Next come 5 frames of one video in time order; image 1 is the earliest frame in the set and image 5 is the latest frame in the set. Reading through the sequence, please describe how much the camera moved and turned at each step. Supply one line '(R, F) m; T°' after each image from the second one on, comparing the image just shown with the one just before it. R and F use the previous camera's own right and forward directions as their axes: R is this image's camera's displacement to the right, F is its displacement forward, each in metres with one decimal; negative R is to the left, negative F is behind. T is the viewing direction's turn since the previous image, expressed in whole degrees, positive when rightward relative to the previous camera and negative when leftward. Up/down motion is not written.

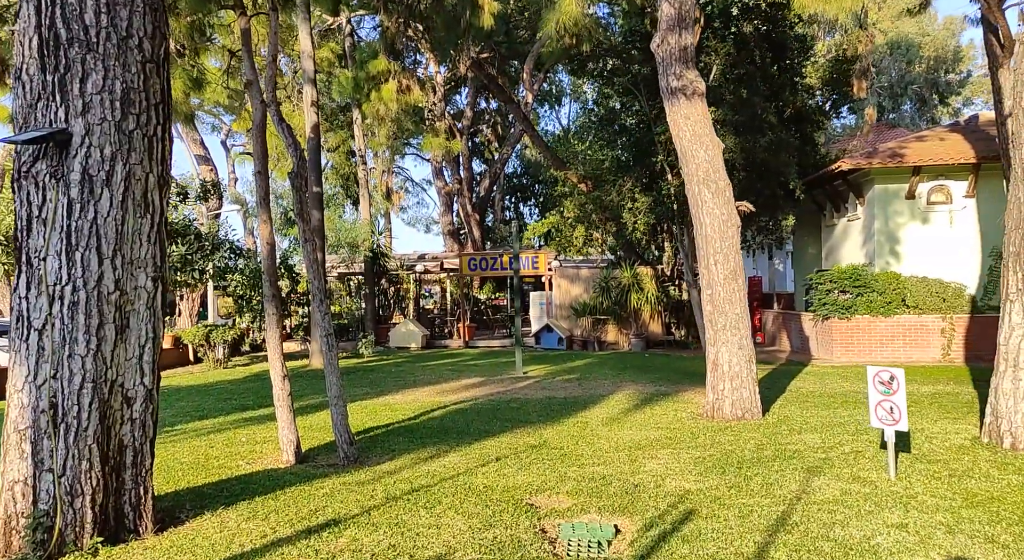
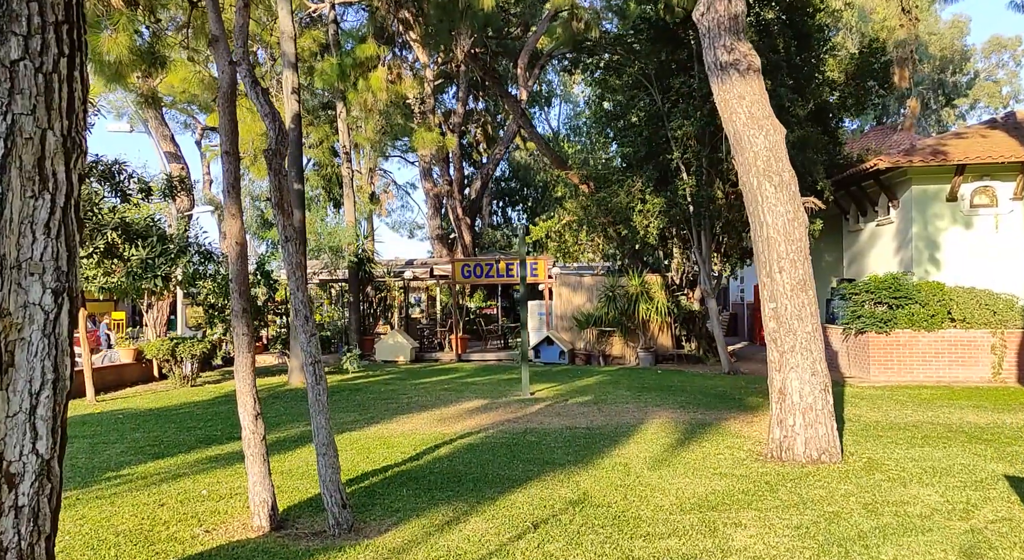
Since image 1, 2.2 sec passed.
(-0.4, +1.5) m; +1°
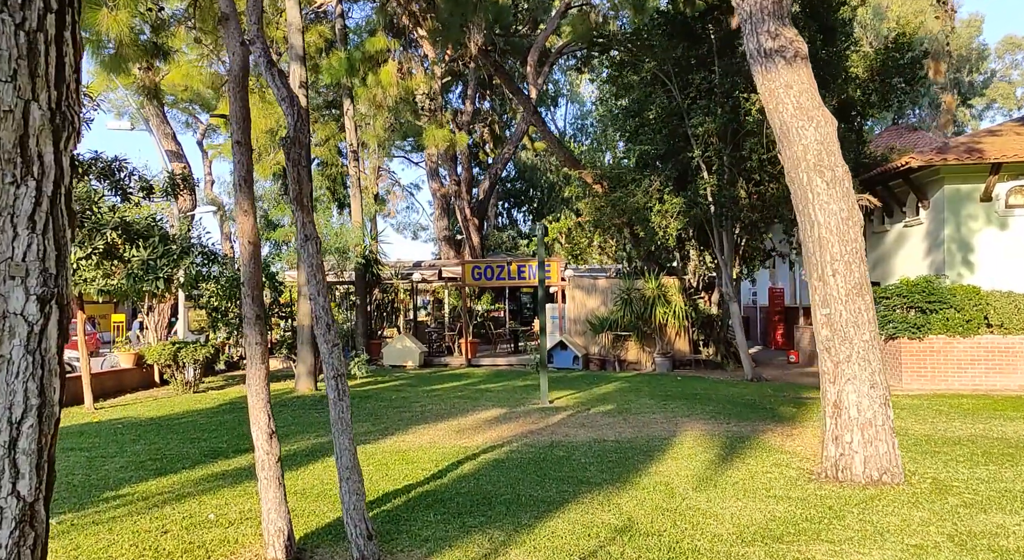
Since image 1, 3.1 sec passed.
(-0.2, +0.5) m; 0°
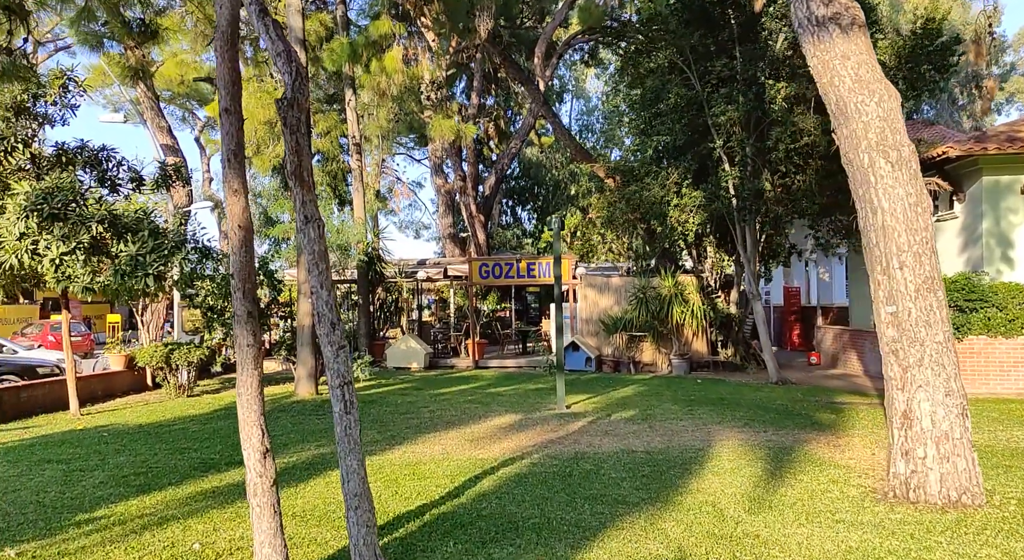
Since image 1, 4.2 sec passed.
(-0.2, +0.7) m; 0°
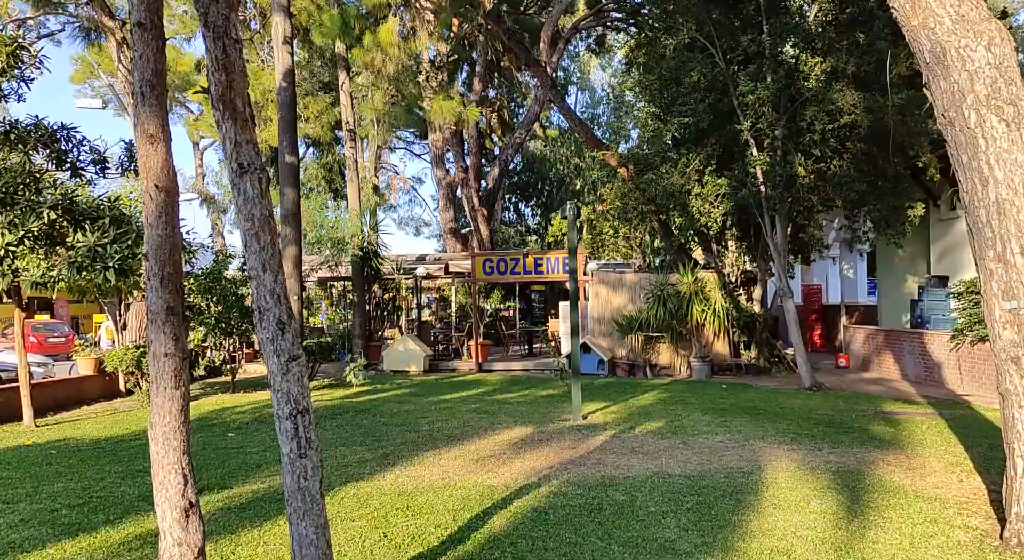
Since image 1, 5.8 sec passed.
(-0.1, +1.2) m; 0°
